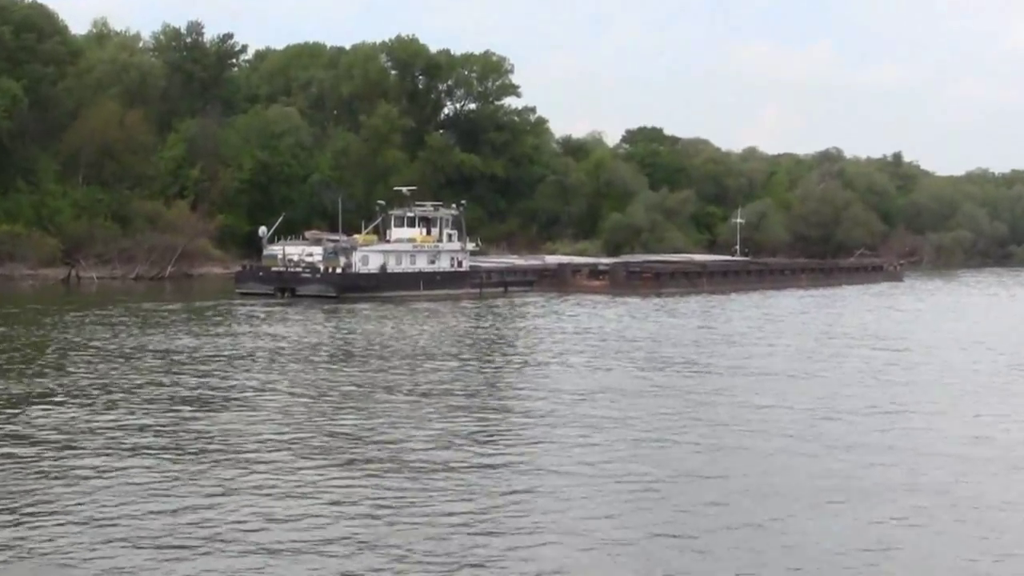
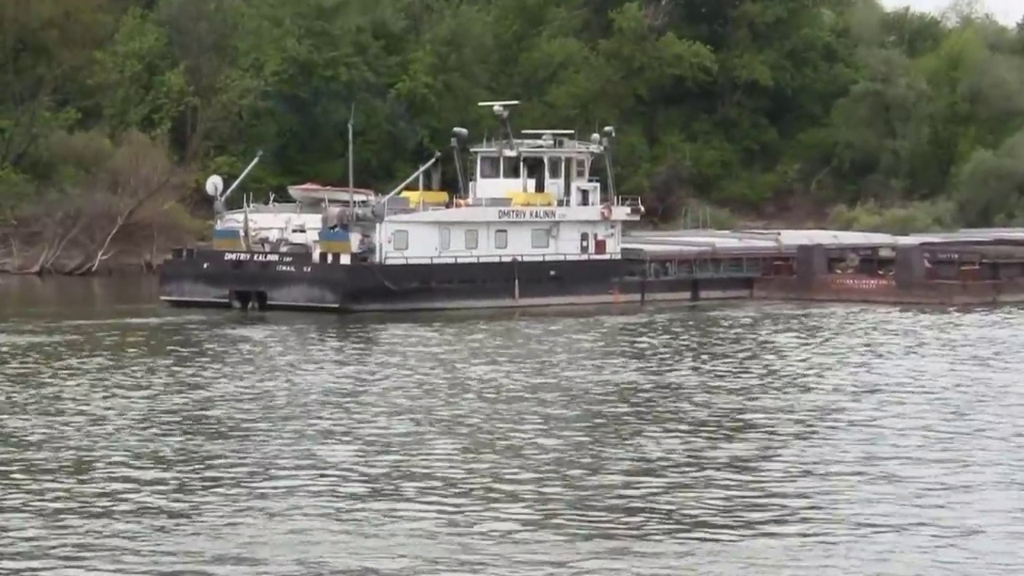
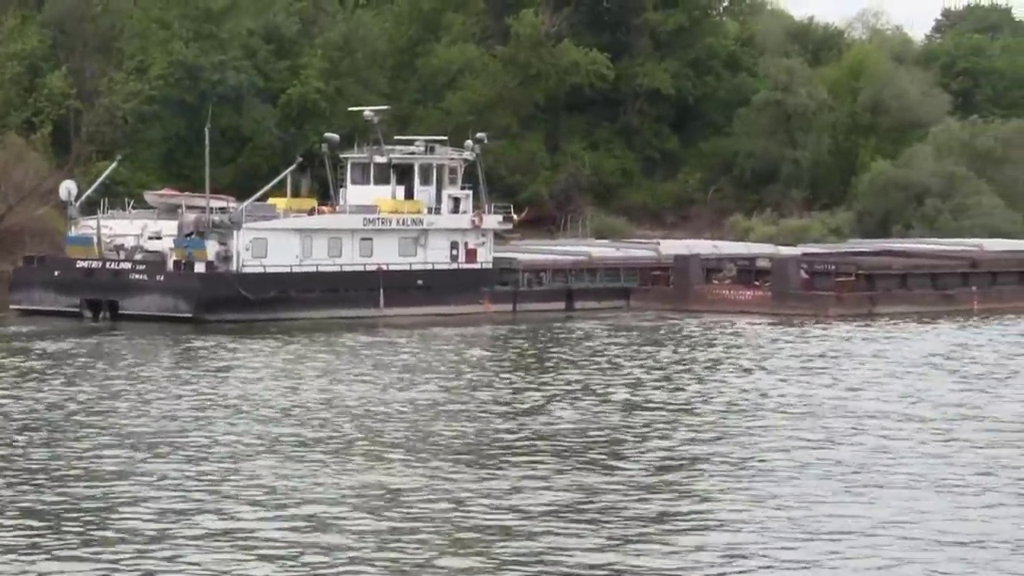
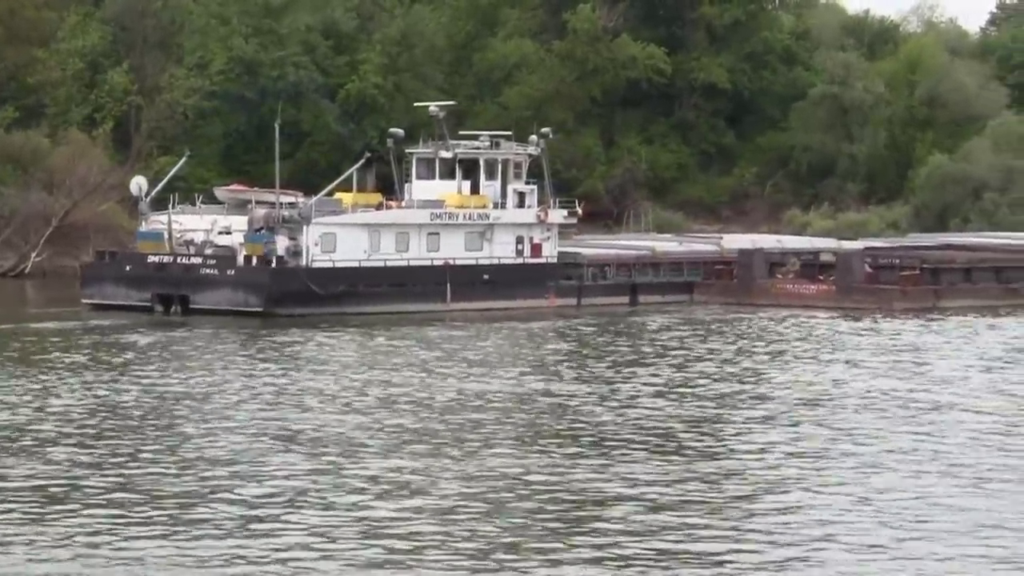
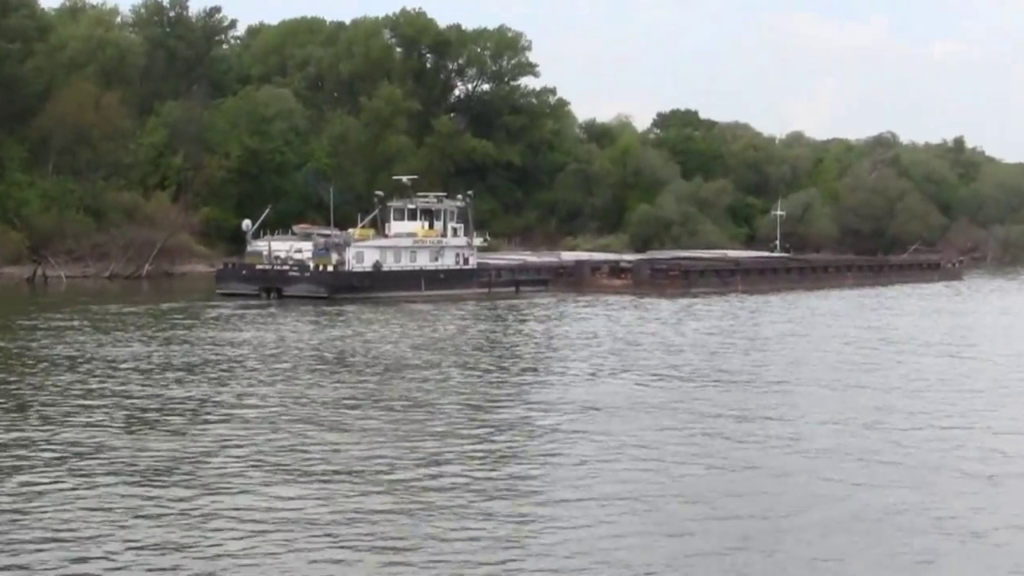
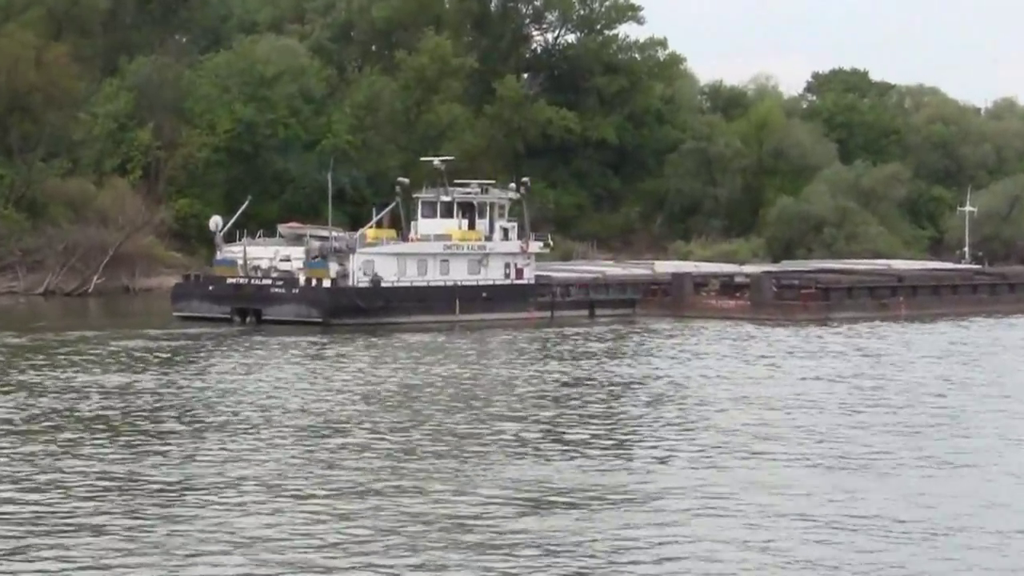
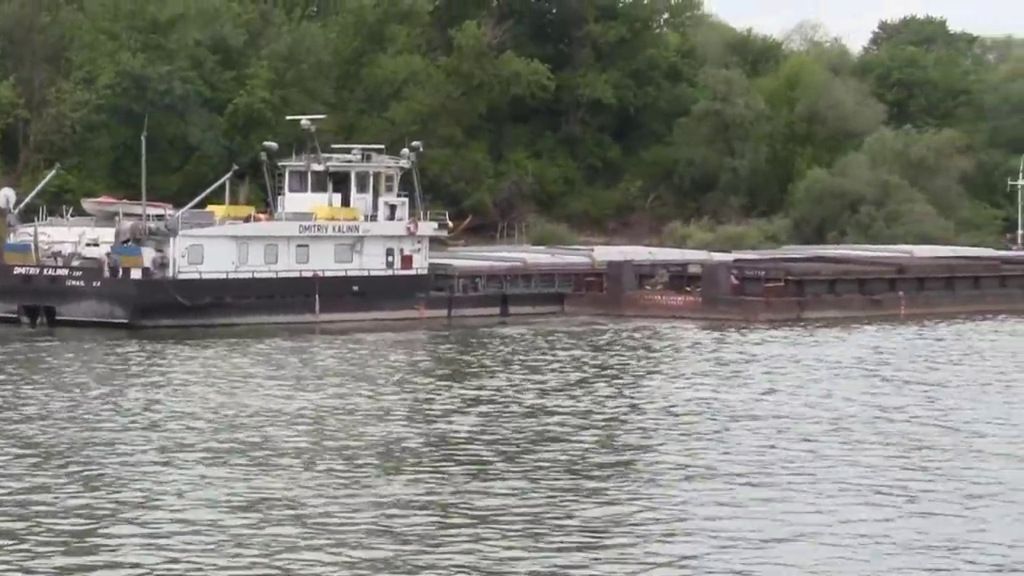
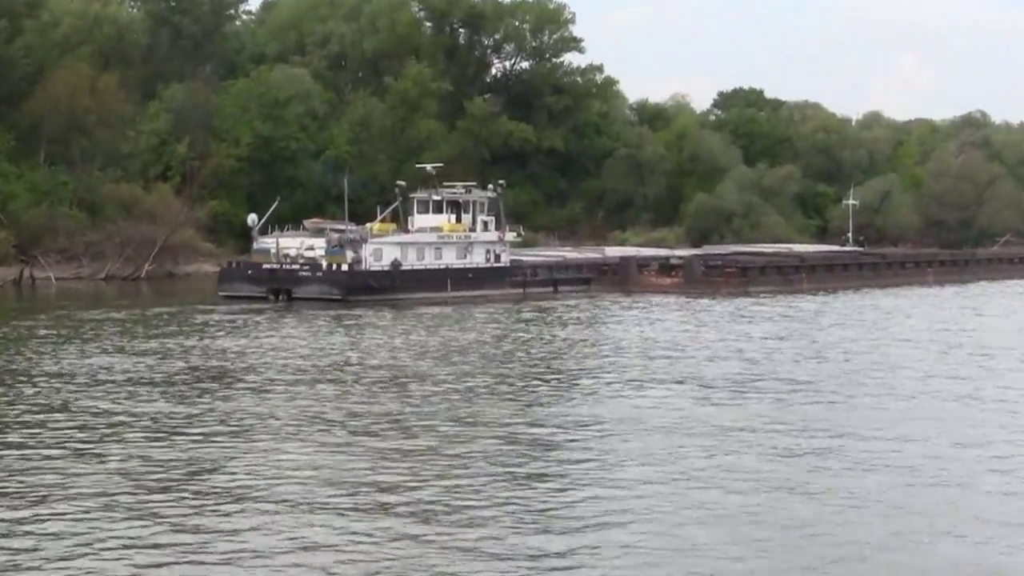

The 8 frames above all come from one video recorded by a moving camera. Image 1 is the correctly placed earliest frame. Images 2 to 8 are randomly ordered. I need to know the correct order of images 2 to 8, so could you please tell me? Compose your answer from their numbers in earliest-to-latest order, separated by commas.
5, 8, 6, 2, 4, 3, 7
